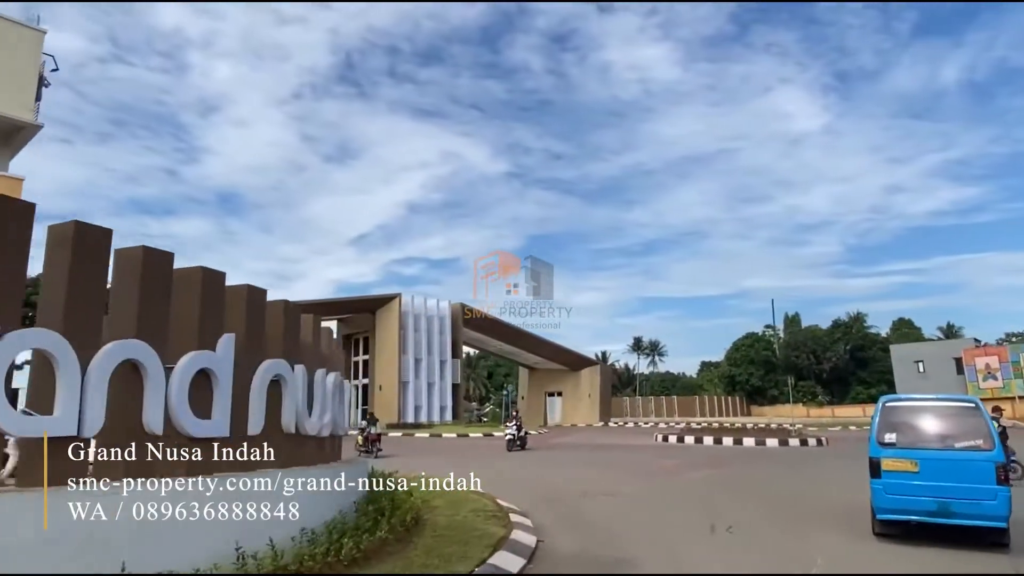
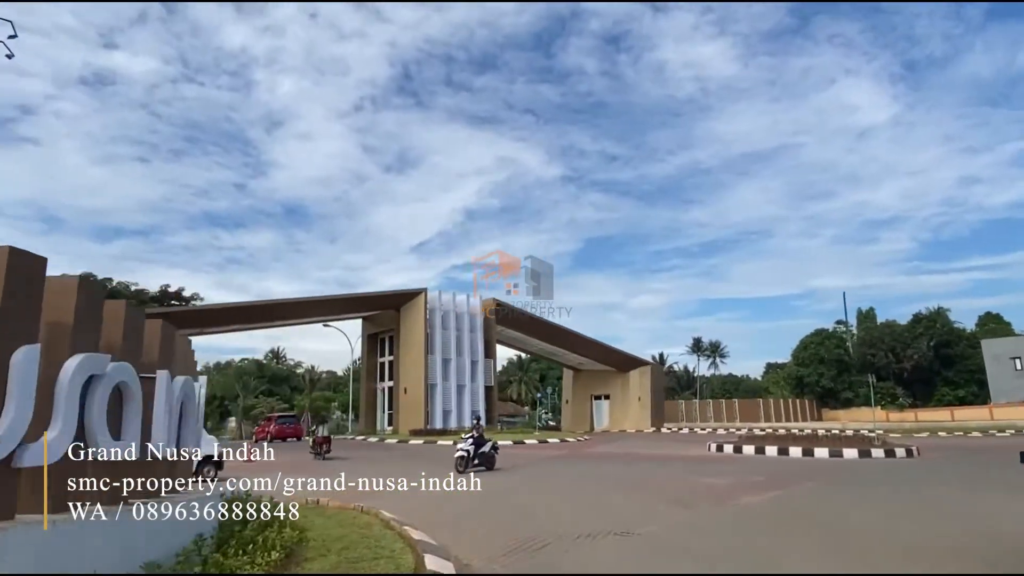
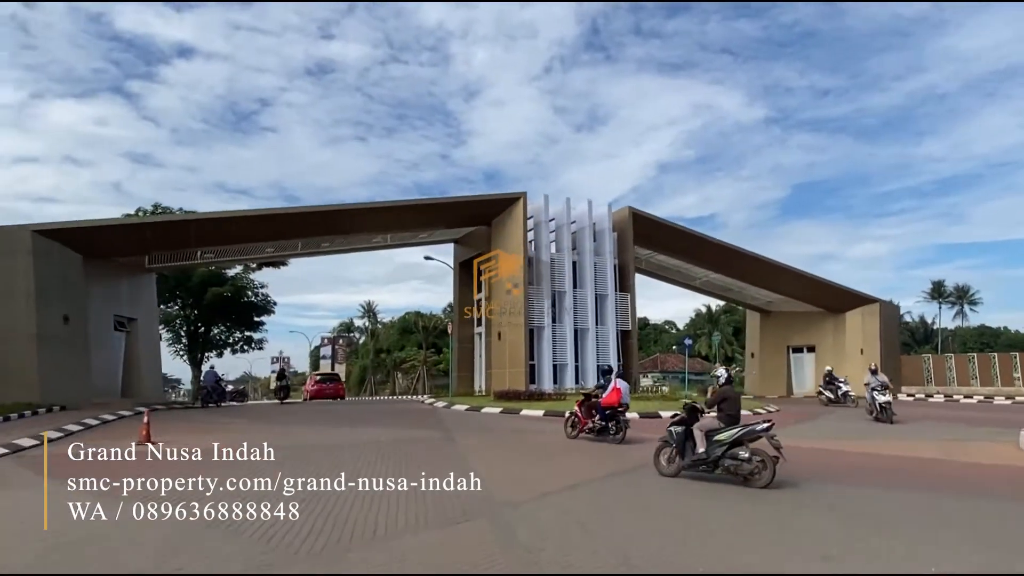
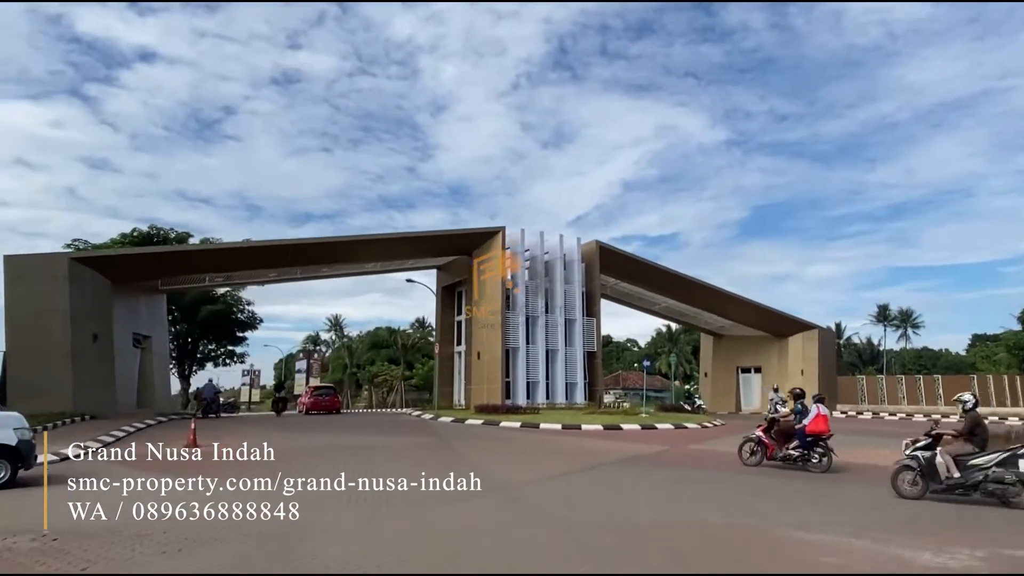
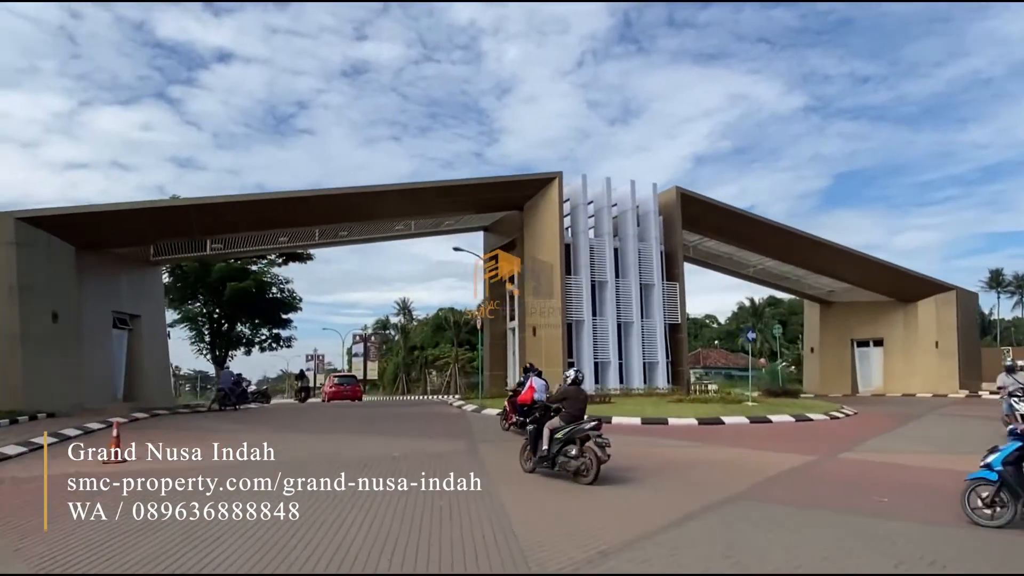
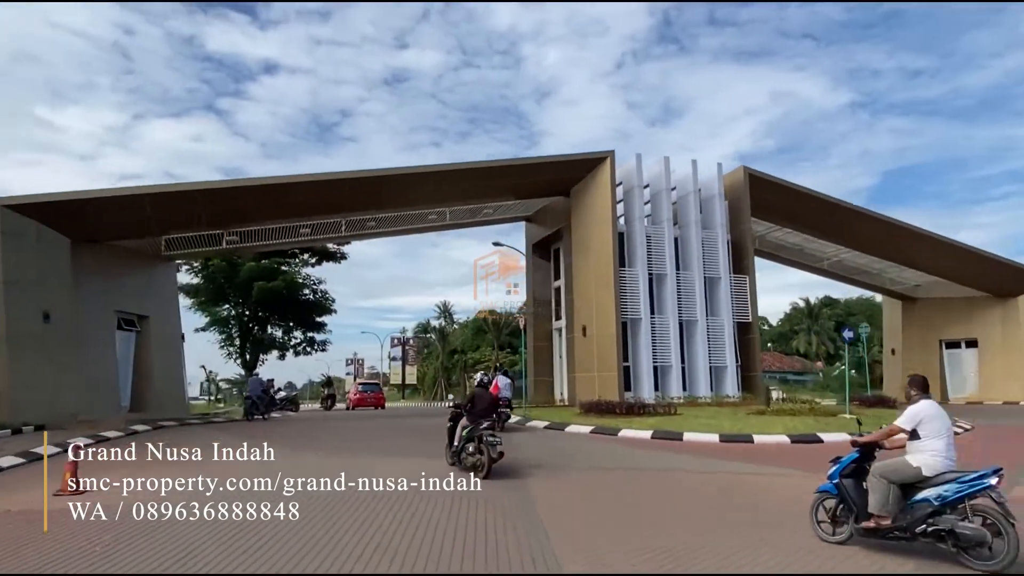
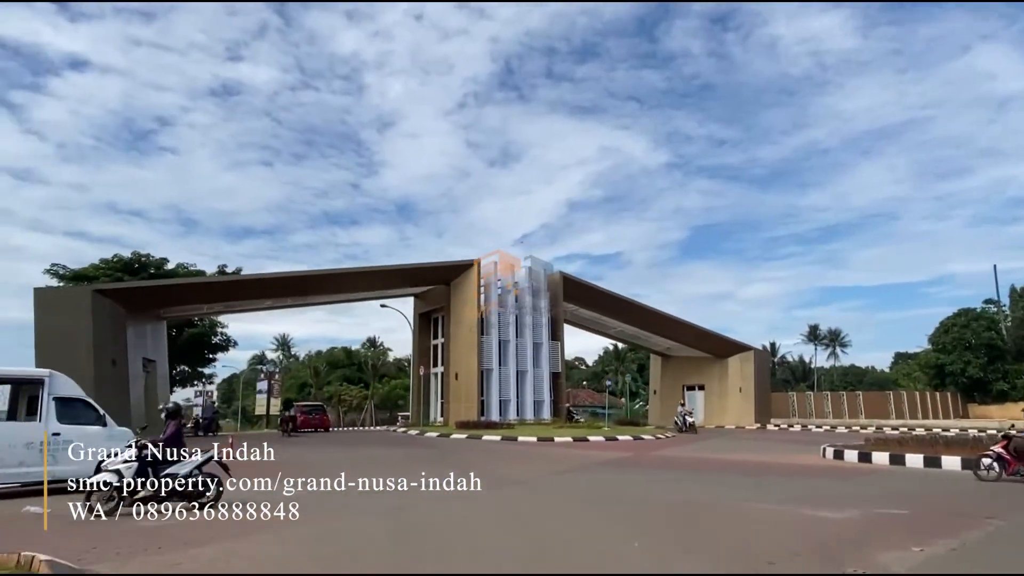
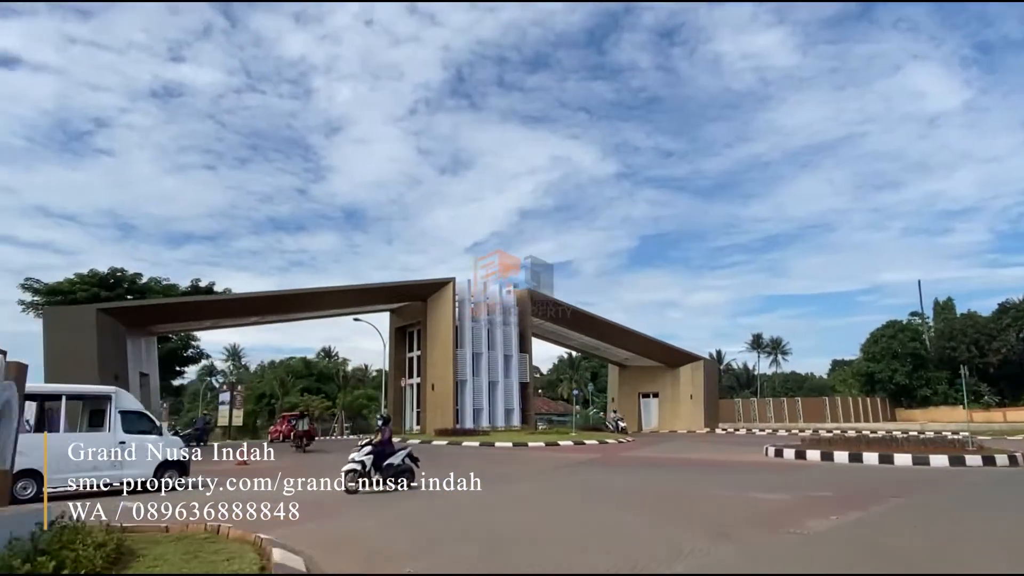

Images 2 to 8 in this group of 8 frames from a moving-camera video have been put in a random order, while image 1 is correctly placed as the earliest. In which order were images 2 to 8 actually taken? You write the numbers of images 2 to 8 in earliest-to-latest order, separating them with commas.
2, 8, 7, 4, 3, 5, 6
